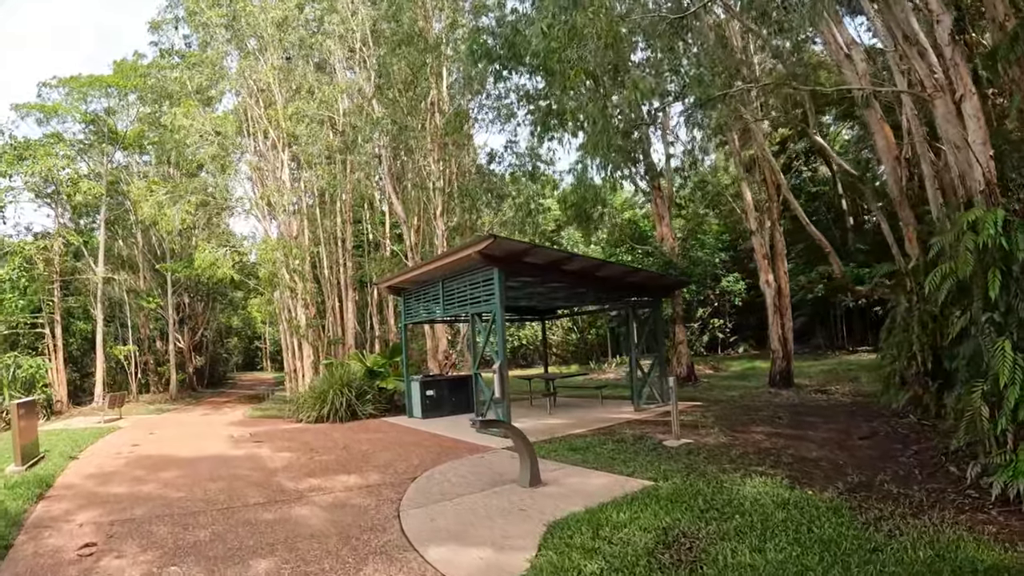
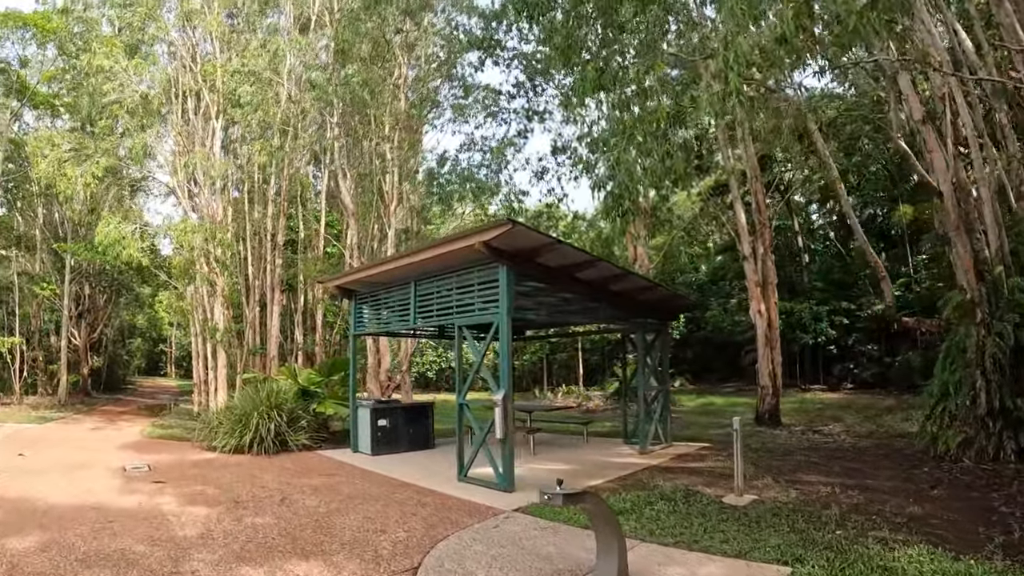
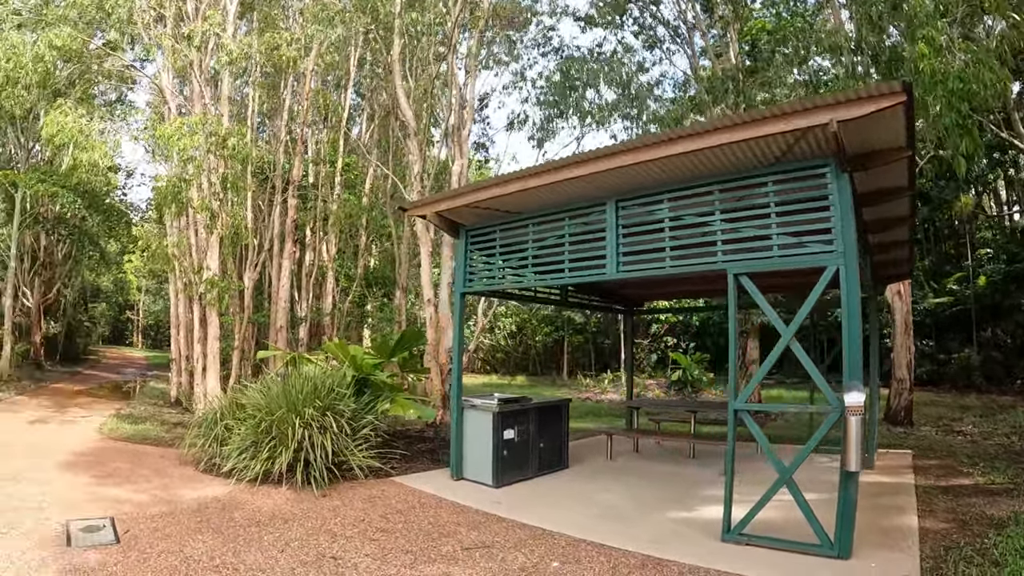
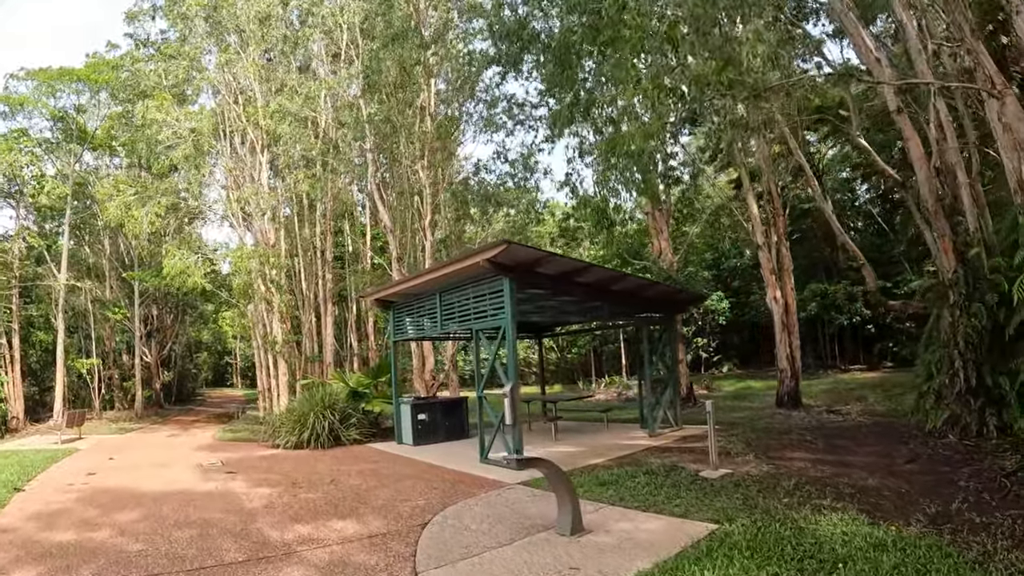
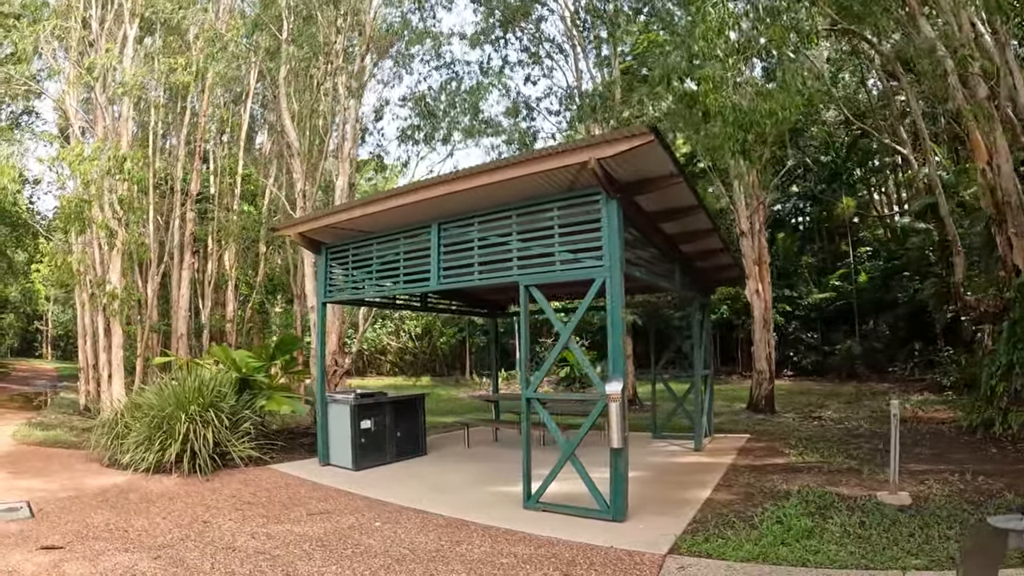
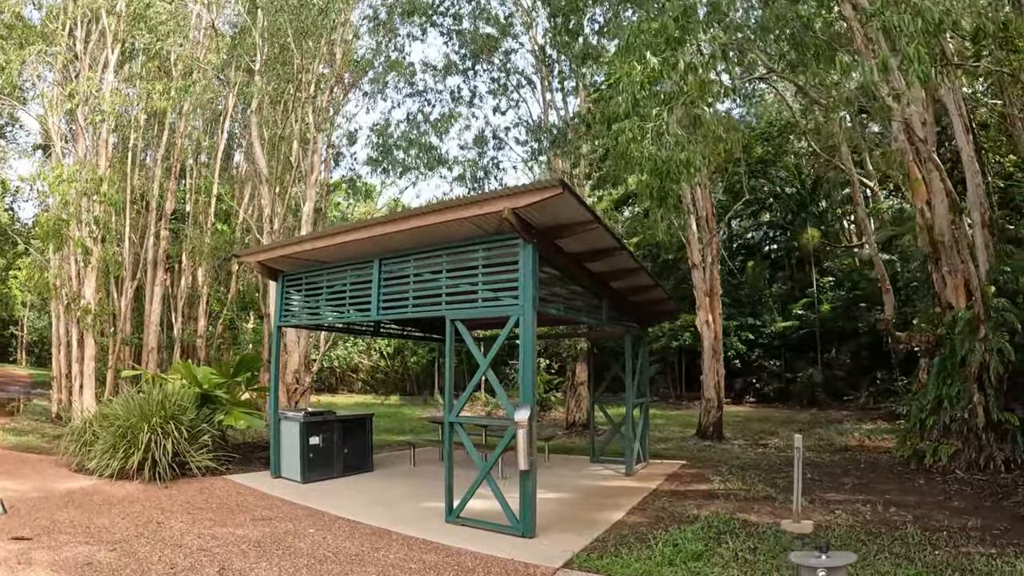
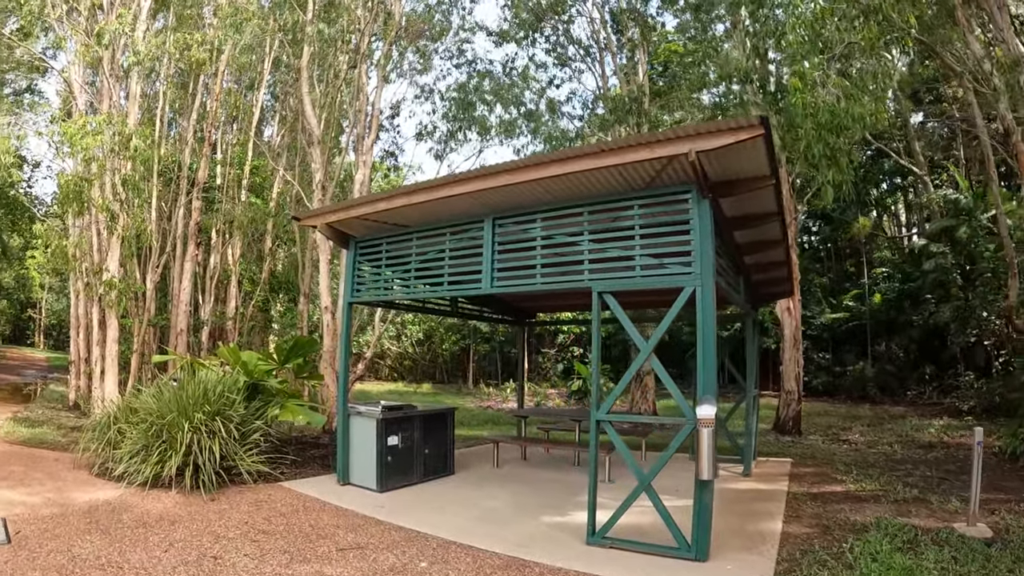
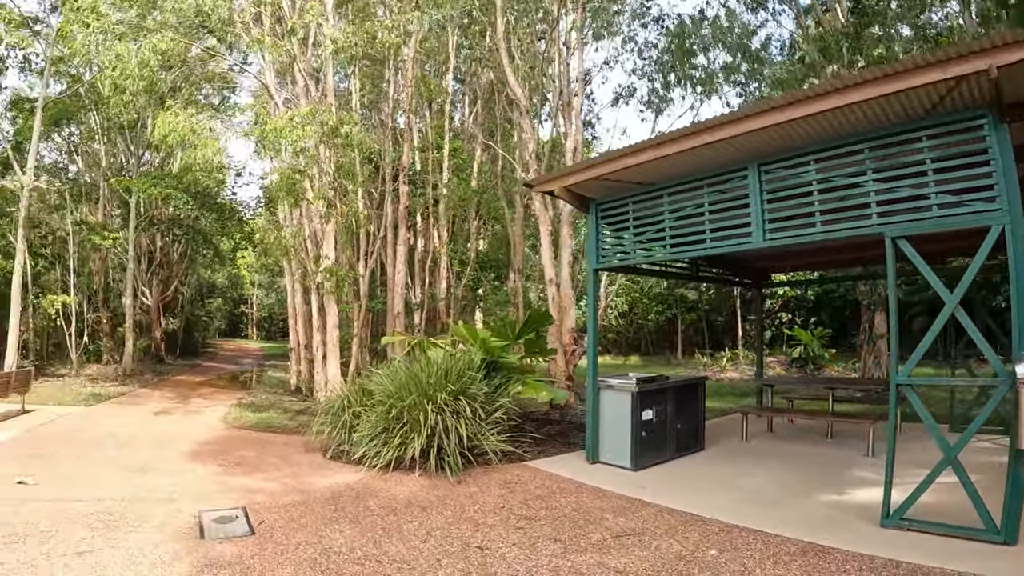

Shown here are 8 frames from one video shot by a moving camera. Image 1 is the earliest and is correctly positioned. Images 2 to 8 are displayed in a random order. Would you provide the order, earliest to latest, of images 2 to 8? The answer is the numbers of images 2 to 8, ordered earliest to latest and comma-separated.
4, 2, 6, 5, 7, 3, 8
